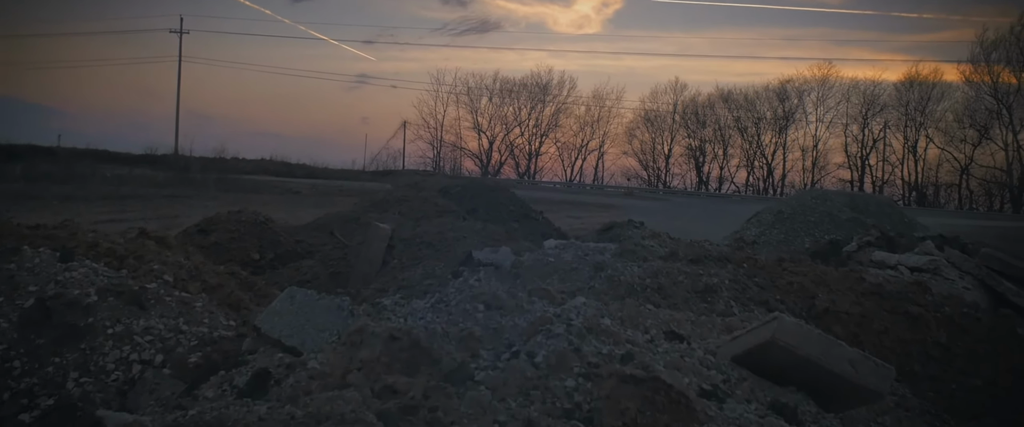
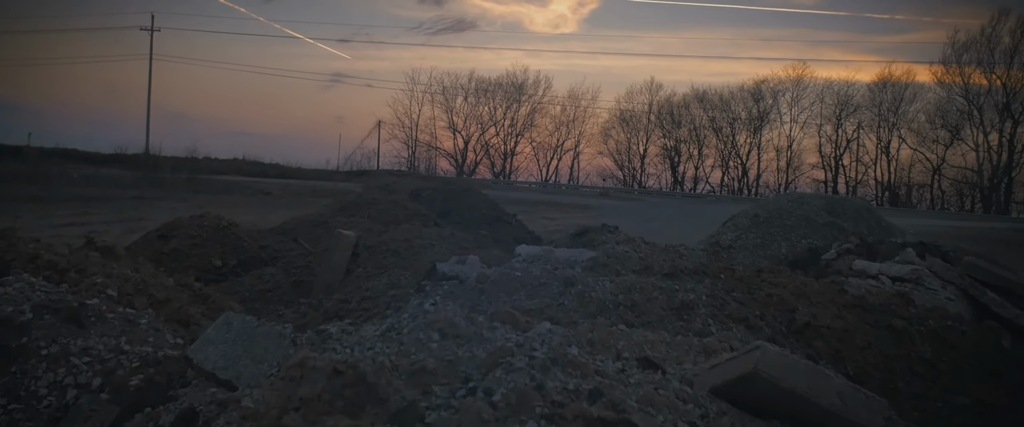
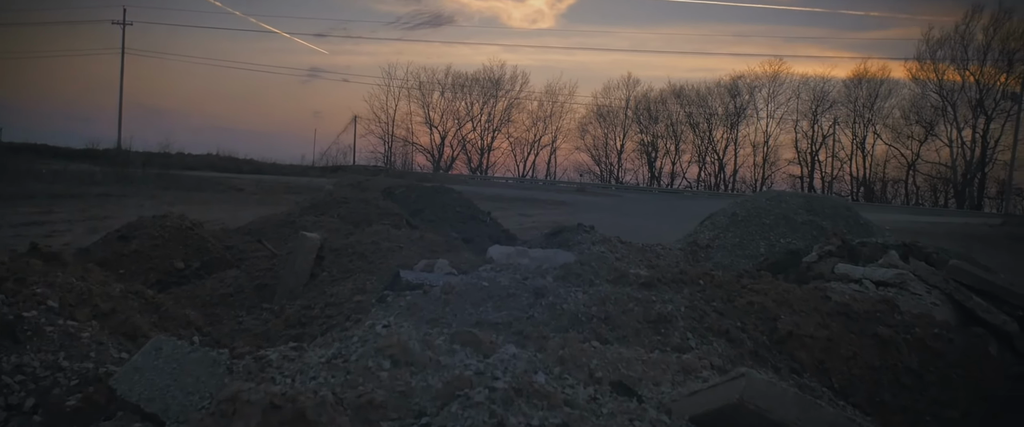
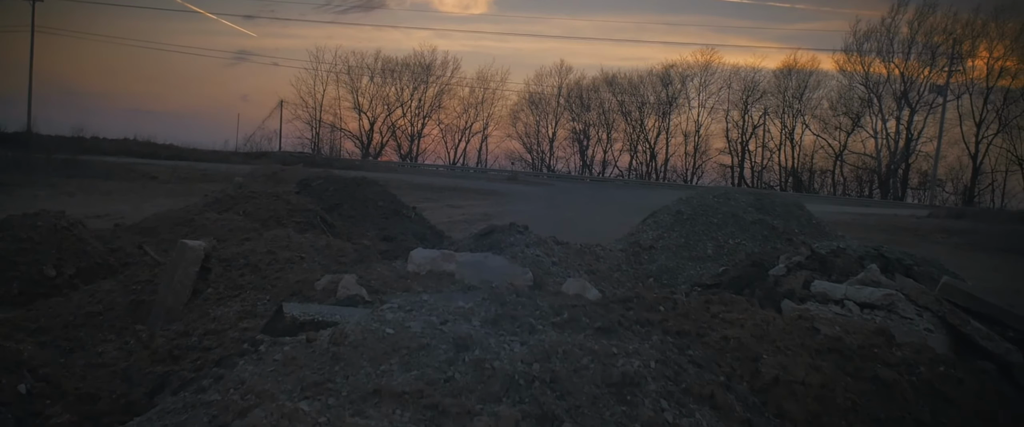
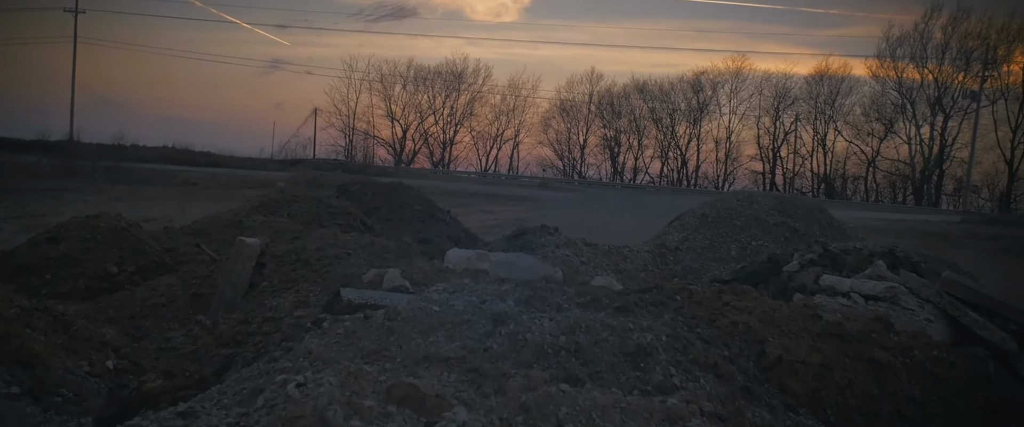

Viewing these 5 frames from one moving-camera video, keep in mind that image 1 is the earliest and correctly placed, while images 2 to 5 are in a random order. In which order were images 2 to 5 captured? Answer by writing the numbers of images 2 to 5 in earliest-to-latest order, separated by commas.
2, 3, 5, 4
